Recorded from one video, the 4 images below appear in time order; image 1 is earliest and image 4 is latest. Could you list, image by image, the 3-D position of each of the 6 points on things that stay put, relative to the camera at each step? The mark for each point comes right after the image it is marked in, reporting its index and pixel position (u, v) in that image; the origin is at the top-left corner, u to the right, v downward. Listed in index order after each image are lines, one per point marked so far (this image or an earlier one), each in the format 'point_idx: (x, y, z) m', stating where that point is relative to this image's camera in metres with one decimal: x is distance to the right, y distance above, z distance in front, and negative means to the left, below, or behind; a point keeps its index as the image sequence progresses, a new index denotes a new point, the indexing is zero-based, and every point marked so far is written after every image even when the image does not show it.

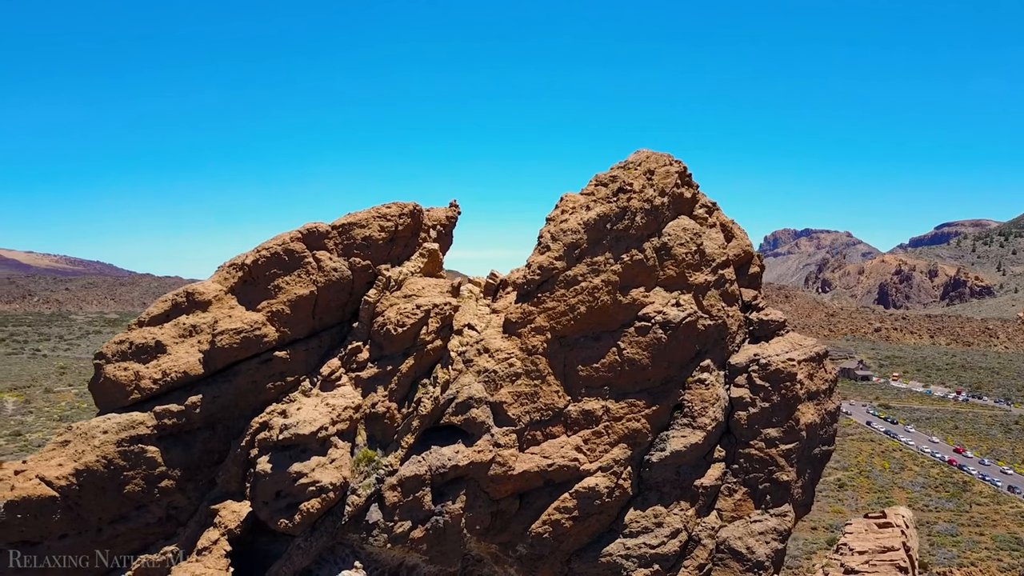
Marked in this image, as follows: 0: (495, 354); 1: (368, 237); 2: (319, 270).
0: (-0.2, -1.1, +12.9) m
1: (-2.5, +0.9, +13.3) m
2: (-3.3, +0.3, +13.0) m
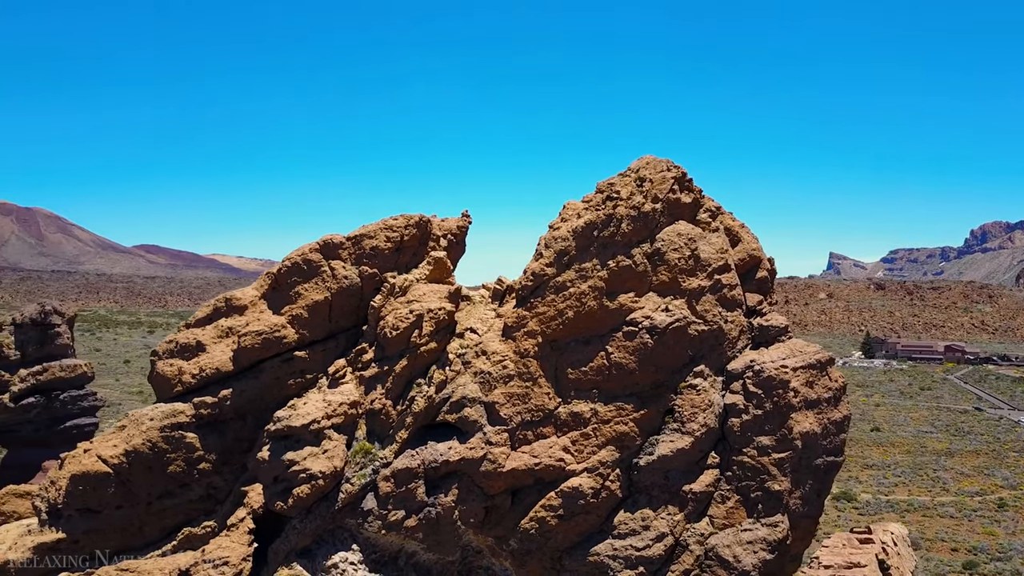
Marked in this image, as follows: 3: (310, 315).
0: (-0.3, -1.2, +13.6) m
1: (-2.5, +0.8, +14.4) m
2: (-3.3, +0.2, +14.3) m
3: (-3.7, -0.5, +14.3) m
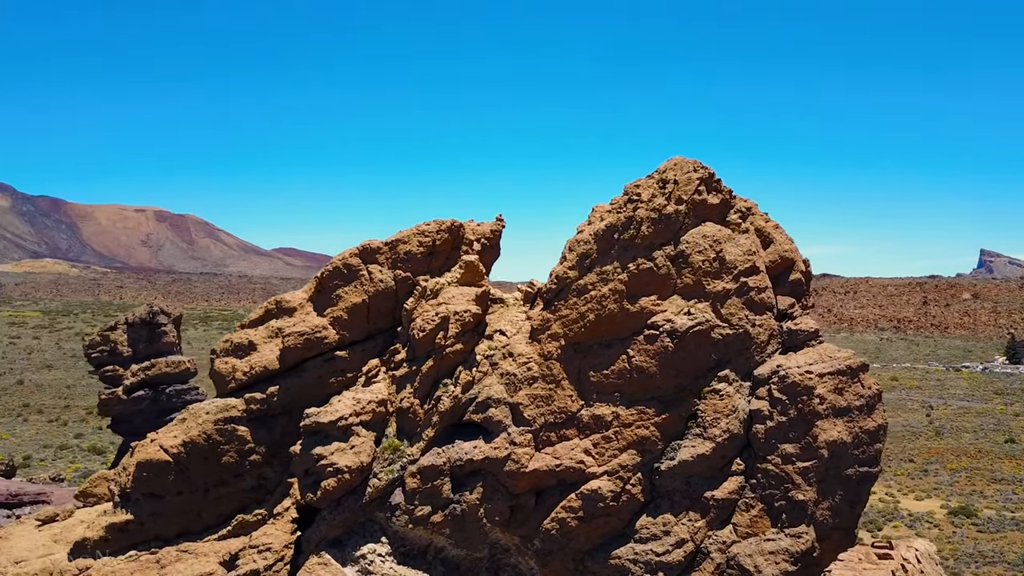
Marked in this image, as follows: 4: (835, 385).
0: (+0.1, -1.2, +13.8) m
1: (-2.0, +0.7, +14.9) m
2: (-2.7, +0.1, +15.0) m
3: (-3.1, -0.6, +15.0) m
4: (+5.1, -1.5, +12.3) m
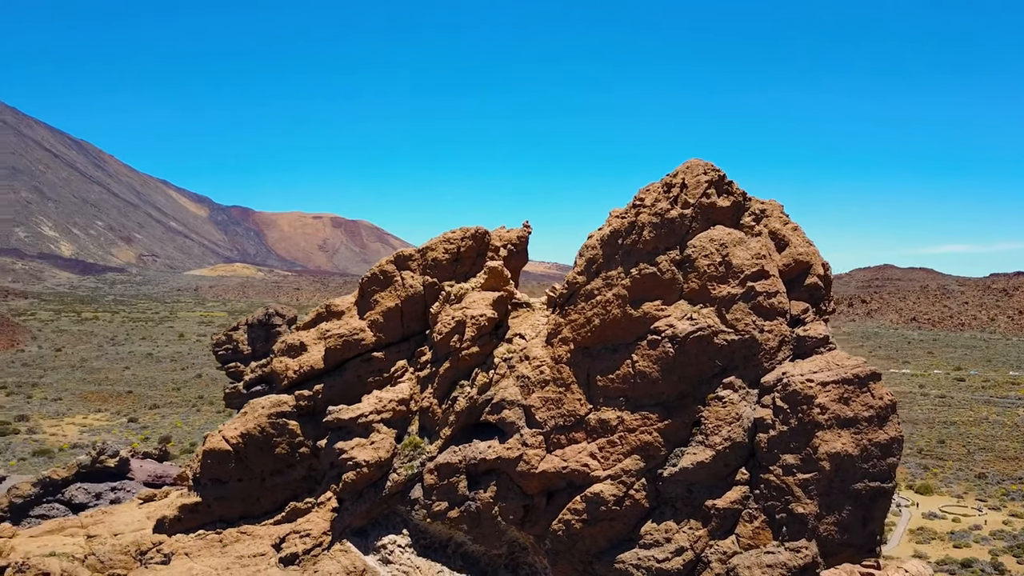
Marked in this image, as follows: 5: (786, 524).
0: (+0.3, -1.3, +14.2) m
1: (-1.5, +0.6, +15.7) m
2: (-2.2, 0.0, +15.9) m
3: (-2.6, -0.7, +16.0) m
4: (+5.0, -1.6, +11.8) m
5: (+4.2, -3.6, +11.9) m
